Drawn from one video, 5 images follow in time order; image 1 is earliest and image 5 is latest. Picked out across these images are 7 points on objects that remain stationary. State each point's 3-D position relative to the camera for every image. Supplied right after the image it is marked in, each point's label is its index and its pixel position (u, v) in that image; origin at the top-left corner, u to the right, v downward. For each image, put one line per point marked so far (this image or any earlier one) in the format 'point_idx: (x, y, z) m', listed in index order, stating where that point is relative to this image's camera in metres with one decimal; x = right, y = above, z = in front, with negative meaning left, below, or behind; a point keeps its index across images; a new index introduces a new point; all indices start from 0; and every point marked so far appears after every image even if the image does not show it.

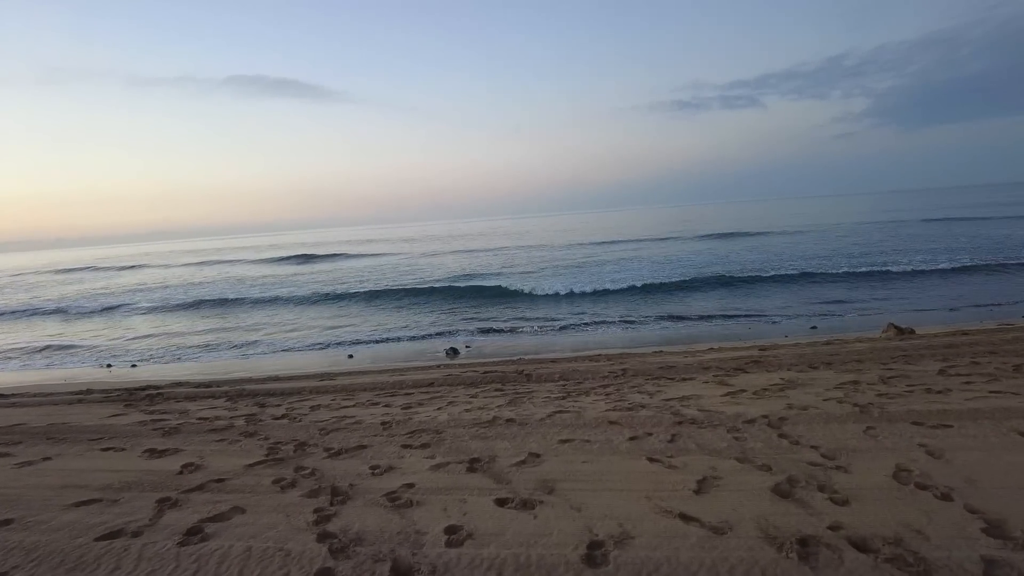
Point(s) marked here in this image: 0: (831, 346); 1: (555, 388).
0: (+3.9, -0.7, +8.1) m
1: (+0.4, -0.9, +6.0) m
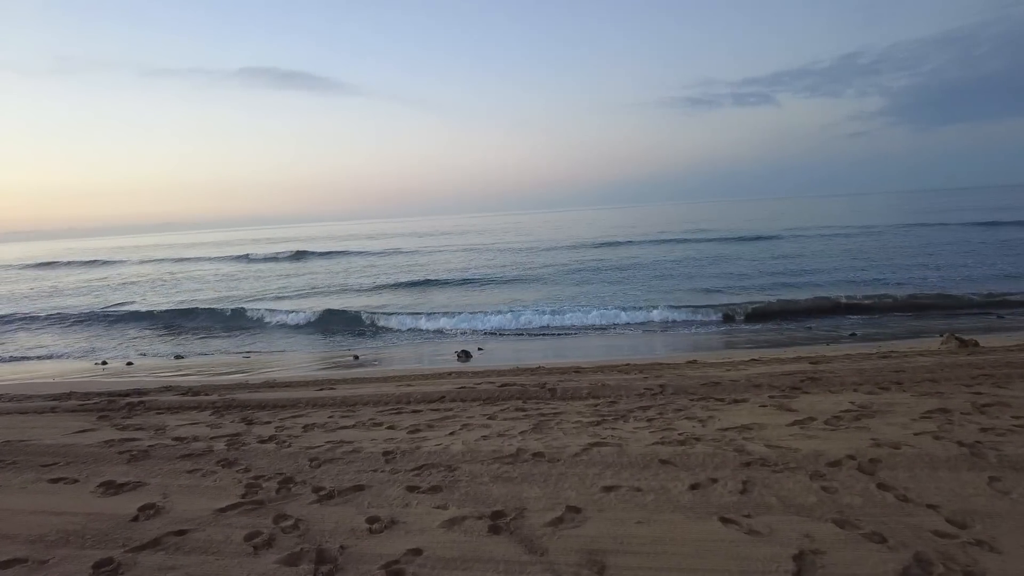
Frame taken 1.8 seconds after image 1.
0: (+4.1, -0.8, +7.2) m
1: (+0.6, -1.0, +5.2) m
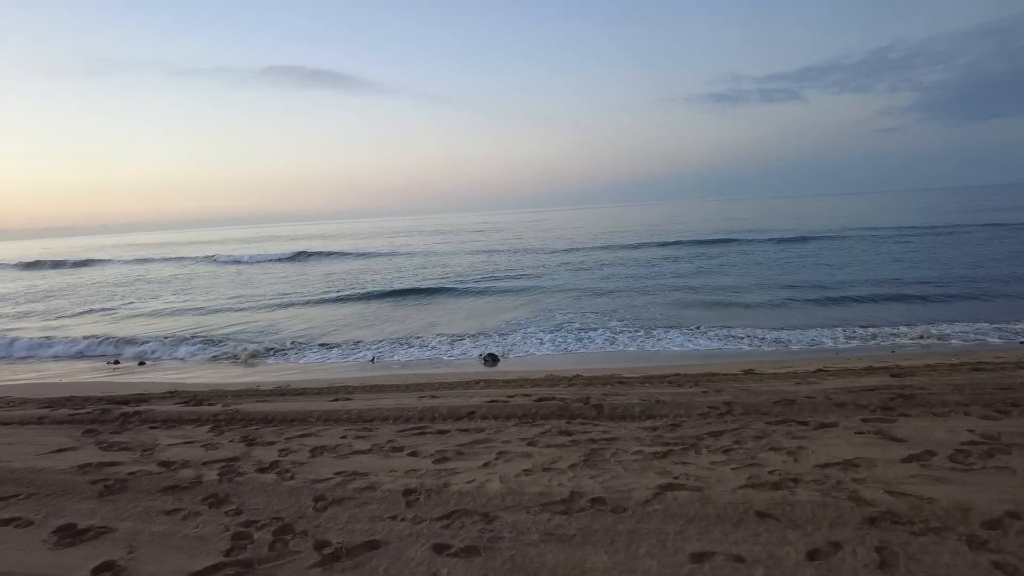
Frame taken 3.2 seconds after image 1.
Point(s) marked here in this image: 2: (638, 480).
0: (+4.5, -0.8, +6.3) m
1: (+0.9, -1.0, +4.3) m
2: (+0.7, -1.0, +3.5) m
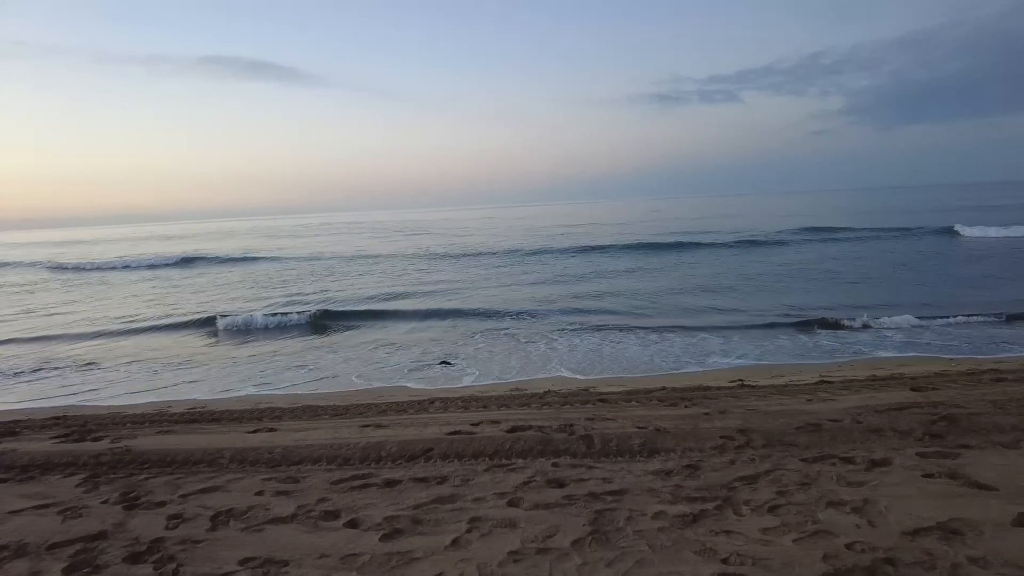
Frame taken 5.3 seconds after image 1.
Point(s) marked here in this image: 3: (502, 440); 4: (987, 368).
0: (+4.2, -0.8, +5.5) m
1: (+0.7, -1.0, +3.3) m
2: (+0.6, -1.0, +2.5) m
3: (-0.1, -1.0, +4.4) m
4: (+4.9, -0.8, +6.5) m
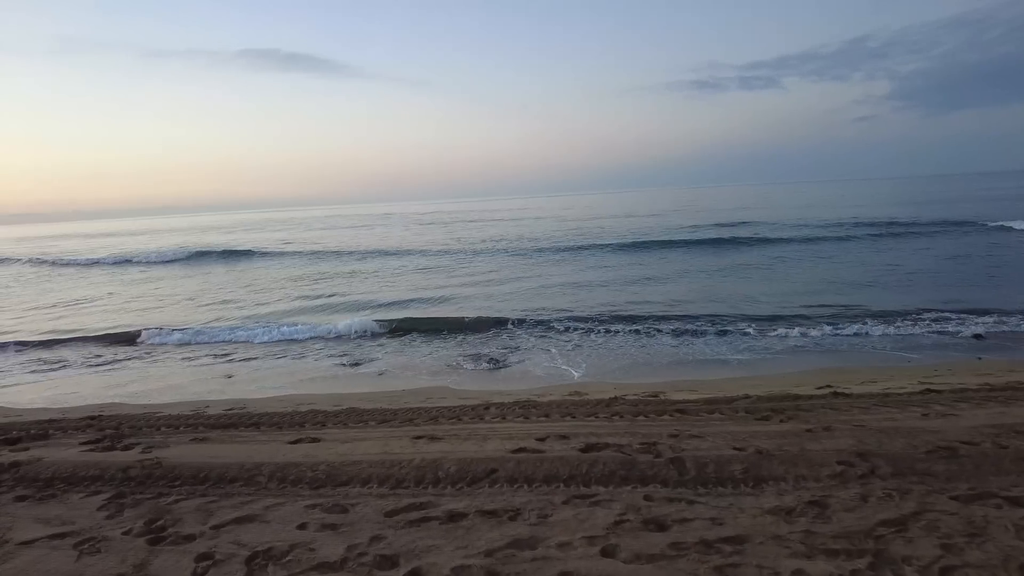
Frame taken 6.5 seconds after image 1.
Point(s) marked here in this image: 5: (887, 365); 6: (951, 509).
0: (+4.7, -0.8, +4.7) m
1: (+1.1, -1.0, +2.7) m
2: (+1.0, -1.1, +1.8) m
3: (+0.4, -1.0, +3.8) m
4: (+5.5, -0.7, +5.7) m
5: (+4.7, -0.8, +7.9) m
6: (+2.0, -1.0, +3.0) m
